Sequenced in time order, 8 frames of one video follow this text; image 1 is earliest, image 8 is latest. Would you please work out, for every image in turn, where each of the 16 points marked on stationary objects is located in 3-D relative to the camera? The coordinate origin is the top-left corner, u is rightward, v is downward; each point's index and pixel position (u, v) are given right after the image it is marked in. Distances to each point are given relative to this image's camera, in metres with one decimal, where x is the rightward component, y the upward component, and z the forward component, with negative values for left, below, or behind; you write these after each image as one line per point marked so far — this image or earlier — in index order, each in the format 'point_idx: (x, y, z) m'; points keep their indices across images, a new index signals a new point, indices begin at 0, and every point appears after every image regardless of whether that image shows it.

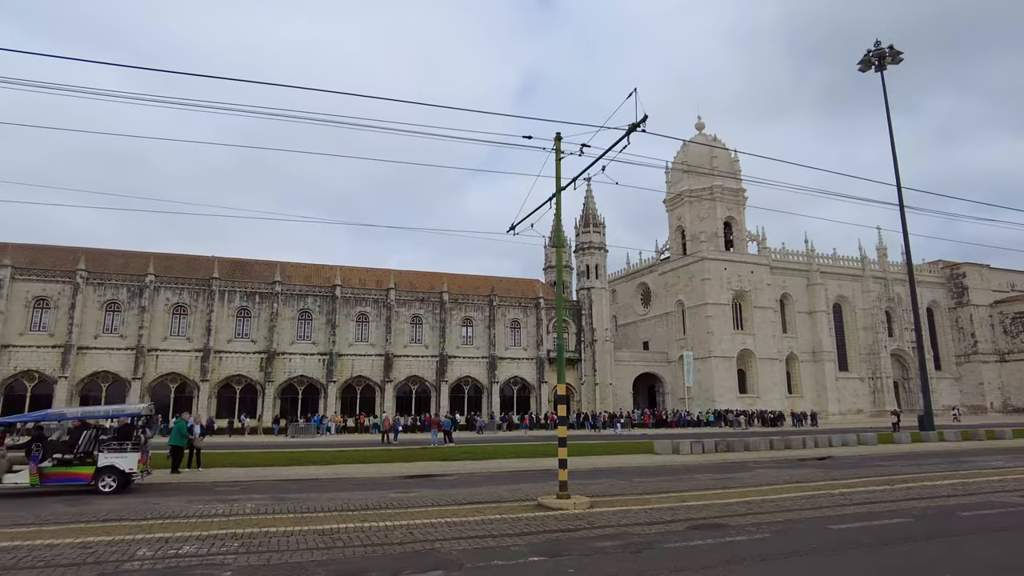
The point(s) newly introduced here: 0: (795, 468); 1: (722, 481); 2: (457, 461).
0: (+6.1, -3.9, +14.4) m
1: (+3.7, -3.5, +11.8) m
2: (-1.4, -4.4, +16.7) m
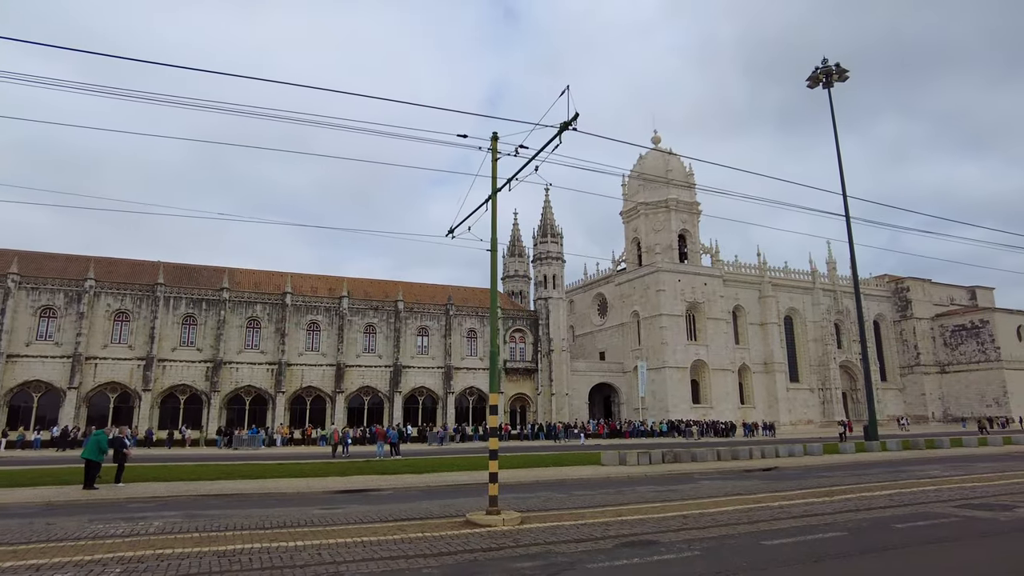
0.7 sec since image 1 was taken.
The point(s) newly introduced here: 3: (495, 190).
0: (+4.9, -4.1, +14.3) m
1: (+2.6, -3.6, +11.6) m
2: (-2.7, -4.5, +16.1) m
3: (-0.2, +1.4, +9.5) m
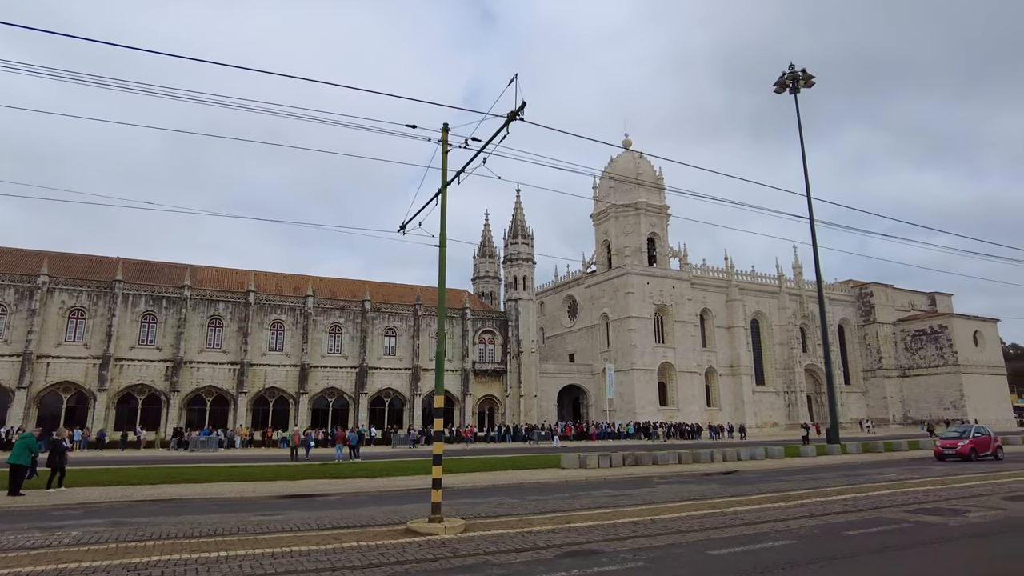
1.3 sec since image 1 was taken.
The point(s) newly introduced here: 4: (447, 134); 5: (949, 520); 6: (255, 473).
0: (+3.9, -4.2, +14.1) m
1: (+1.8, -3.6, +11.3) m
2: (-3.8, -4.5, +15.6) m
3: (-0.9, +1.5, +9.1) m
4: (-0.9, +2.2, +9.3) m
5: (+5.6, -3.0, +8.5) m
6: (-6.6, -4.7, +16.9) m
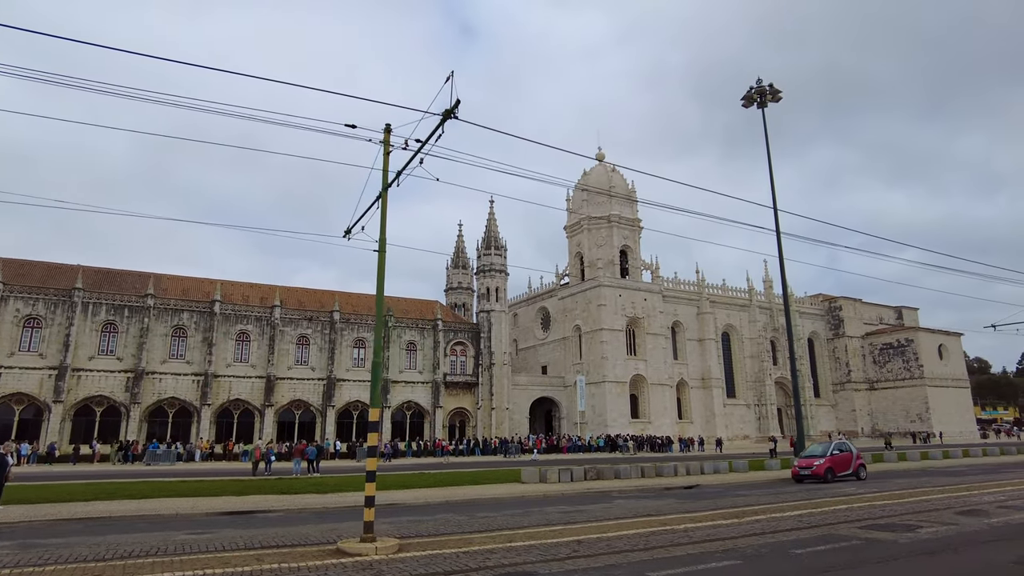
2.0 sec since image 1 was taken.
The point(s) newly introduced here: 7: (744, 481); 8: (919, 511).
0: (+3.0, -4.4, +13.8) m
1: (+0.9, -3.8, +11.0) m
2: (-4.8, -4.7, +15.1) m
3: (-1.7, +1.4, +8.8) m
4: (-1.7, +2.1, +8.9) m
5: (+4.8, -3.1, +8.2) m
6: (-7.6, -4.9, +16.3) m
7: (+6.1, -5.0, +17.3) m
8: (+6.3, -3.5, +10.3) m
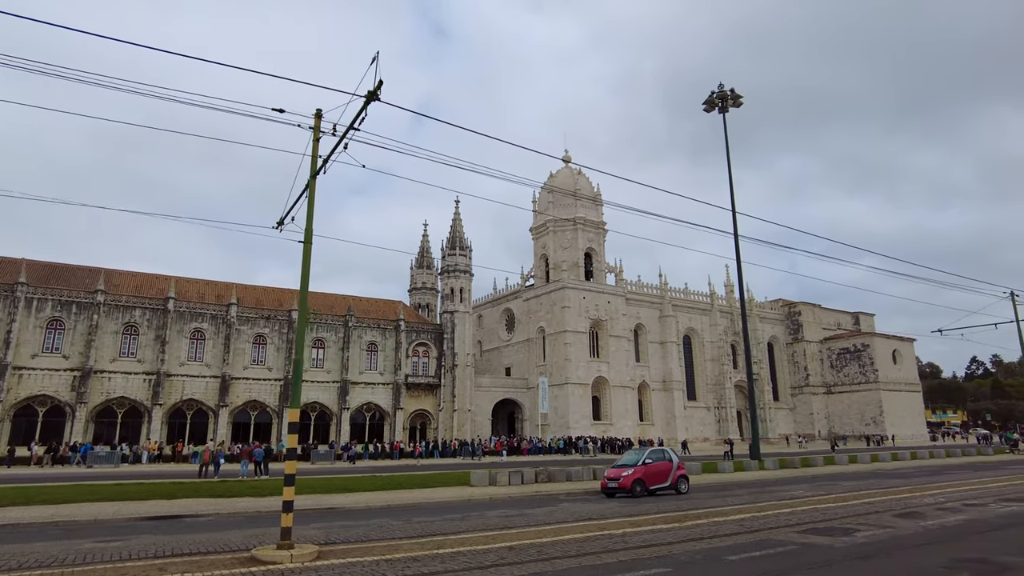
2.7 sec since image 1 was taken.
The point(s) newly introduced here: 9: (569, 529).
0: (+1.8, -4.4, +13.6) m
1: (0.0, -3.7, +10.6) m
2: (-6.0, -4.6, +14.5) m
3: (-2.5, +1.5, +8.3) m
4: (-2.5, +2.1, +8.5) m
5: (+4.0, -3.1, +8.1) m
6: (-8.9, -4.8, +15.5) m
7: (+4.8, -5.1, +17.2) m
8: (+5.4, -3.5, +10.2) m
9: (+0.8, -3.4, +9.4) m
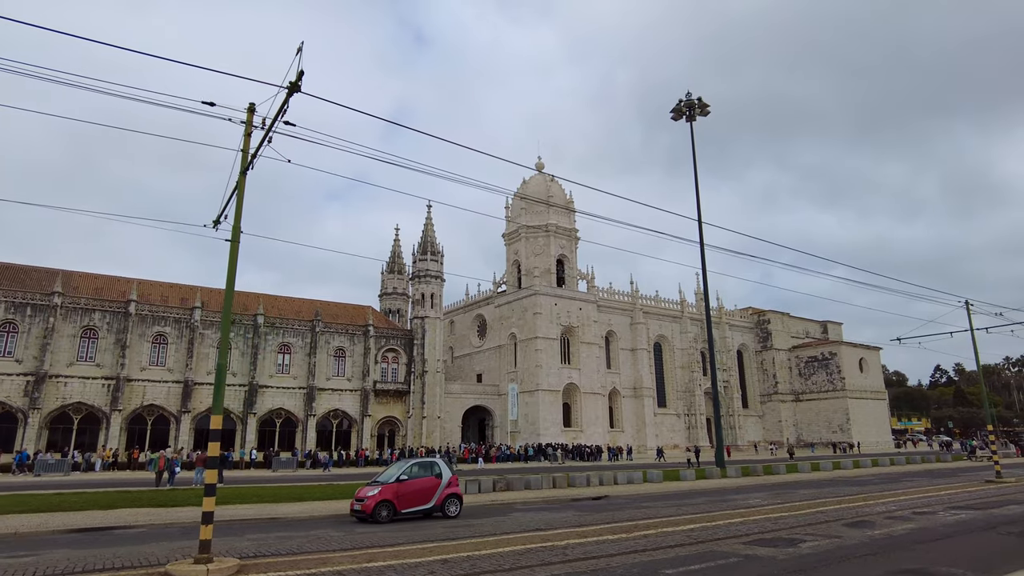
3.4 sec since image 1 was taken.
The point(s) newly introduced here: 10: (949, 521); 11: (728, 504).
0: (+0.9, -4.5, +13.3) m
1: (-0.9, -3.8, +10.3) m
2: (-6.9, -4.6, +13.9) m
3: (-3.2, +1.4, +8.0) m
4: (-3.2, +2.1, +8.2) m
5: (+3.2, -3.2, +7.9) m
6: (-9.9, -4.8, +14.9) m
7: (+3.7, -5.3, +17.1) m
8: (+4.5, -3.6, +10.1) m
9: (0.0, -3.5, +9.1) m
10: (+6.7, -3.6, +10.2) m
11: (+4.6, -4.6, +14.0) m
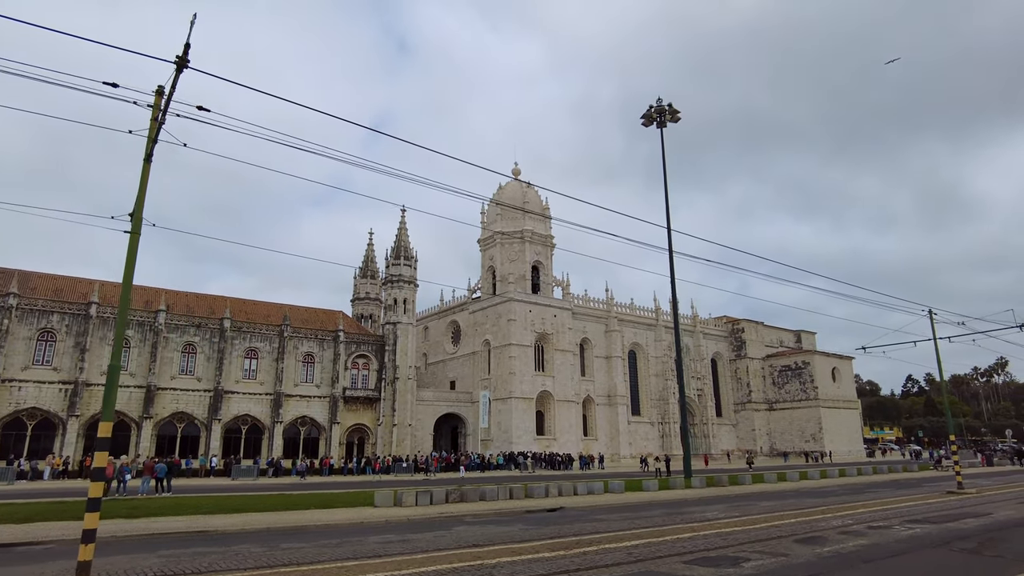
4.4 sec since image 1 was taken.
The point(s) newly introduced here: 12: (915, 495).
0: (-0.2, -4.5, +12.8) m
1: (-1.8, -3.8, +9.7) m
2: (-8.0, -4.6, +13.1) m
3: (-4.0, +1.5, +7.3) m
4: (-4.0, +2.2, +7.5) m
5: (+2.3, -3.2, +7.4) m
6: (-11.0, -4.7, +14.0) m
7: (+2.5, -5.4, +16.6) m
8: (+3.6, -3.7, +9.7) m
9: (-0.9, -3.5, +8.5) m
10: (+5.8, -3.7, +9.8) m
11: (+3.5, -4.7, +13.5) m
12: (+11.0, -5.6, +18.1) m
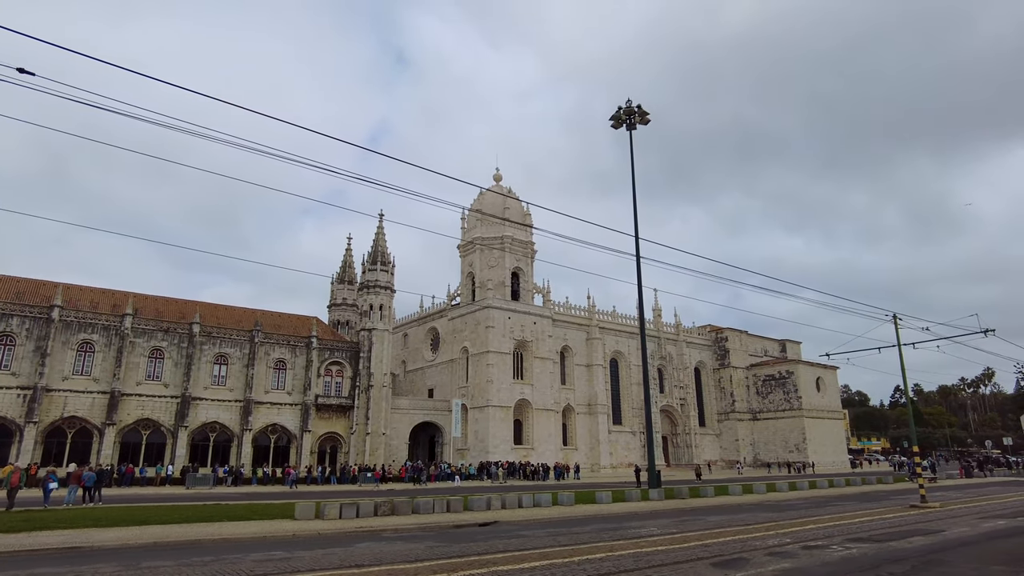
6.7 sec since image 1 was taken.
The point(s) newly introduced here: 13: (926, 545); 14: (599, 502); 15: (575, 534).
0: (-1.7, -4.5, +11.7) m
1: (-3.3, -3.7, +8.7) m
2: (-9.5, -4.4, +12.0) m
3: (-5.4, +1.7, +6.4) m
4: (-5.4, +2.3, +6.5) m
5: (+0.9, -3.1, +6.5) m
6: (-12.5, -4.6, +12.8) m
7: (+0.9, -5.4, +15.6) m
8: (+2.1, -3.6, +8.7) m
9: (-2.3, -3.3, +7.5) m
10: (+4.3, -3.6, +8.9) m
11: (+2.0, -4.6, +12.5) m
12: (+9.4, -5.7, +17.2) m
13: (+6.3, -3.9, +10.0) m
14: (+2.4, -6.1, +18.9) m
15: (+1.1, -4.6, +12.3) m
